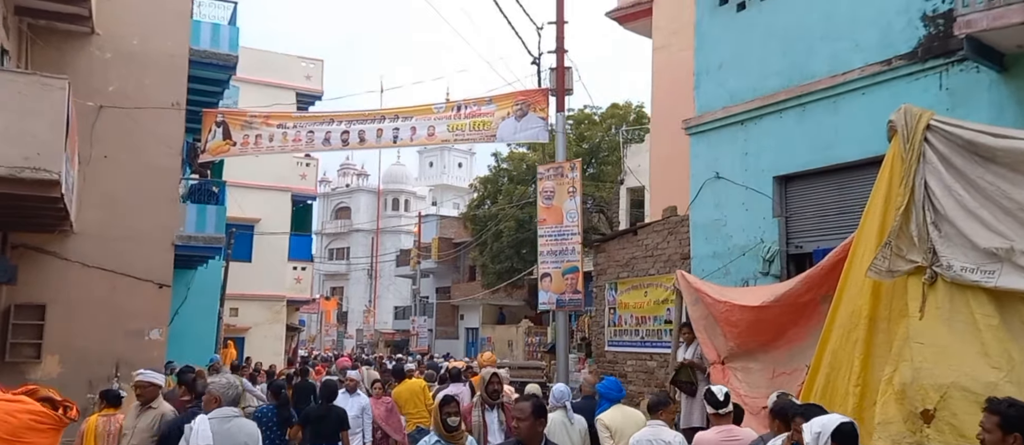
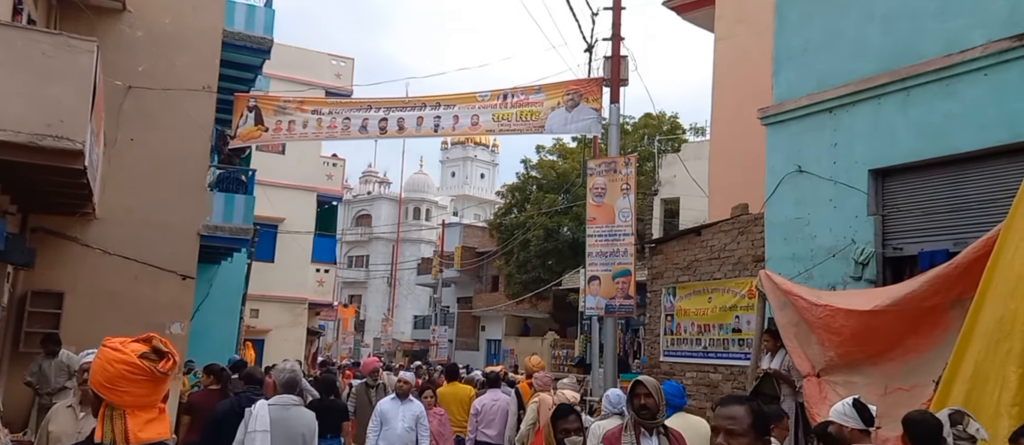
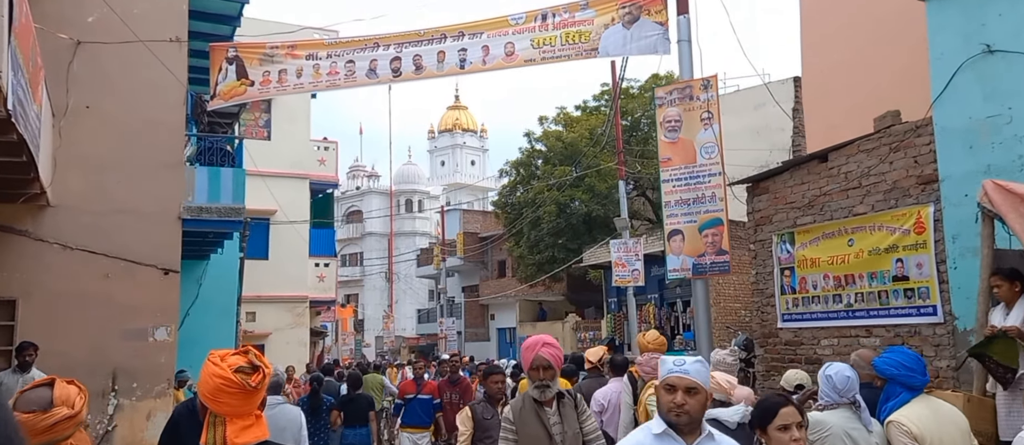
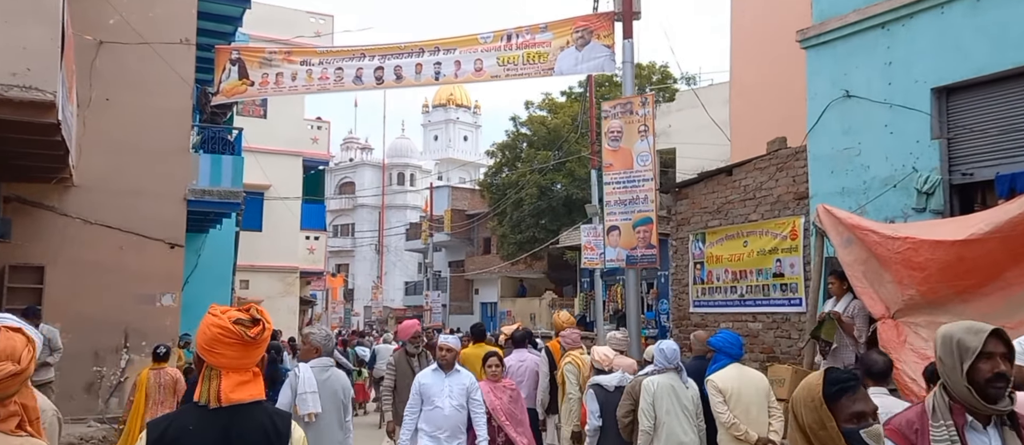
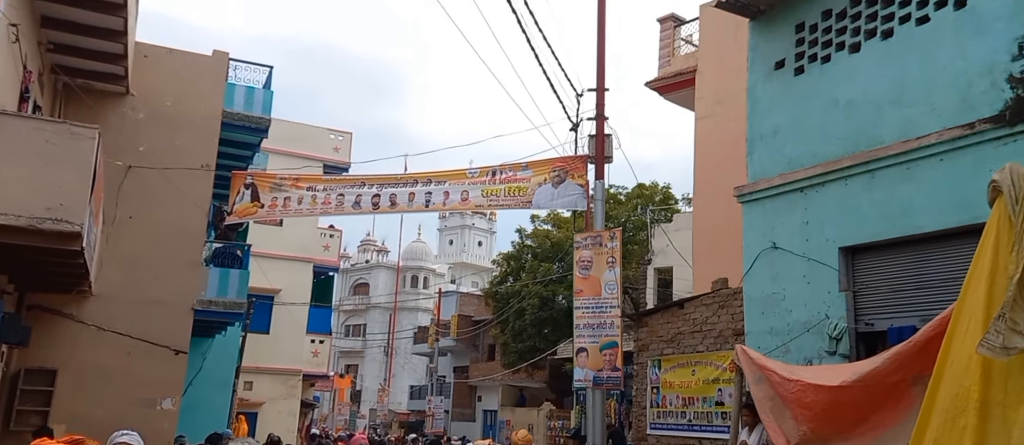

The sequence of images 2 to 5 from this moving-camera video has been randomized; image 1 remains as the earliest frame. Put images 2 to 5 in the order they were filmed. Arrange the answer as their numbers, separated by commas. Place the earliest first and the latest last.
5, 2, 4, 3
